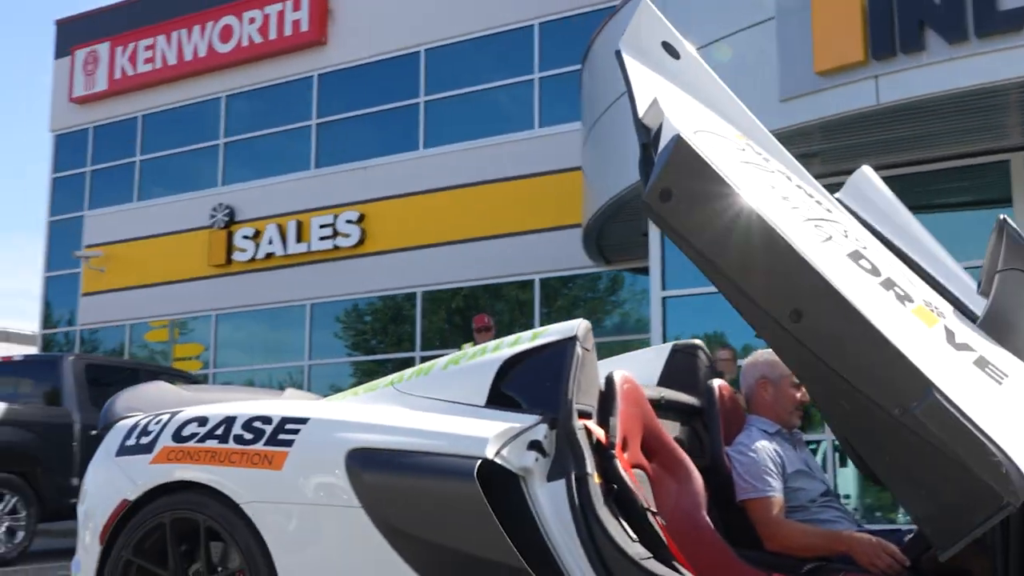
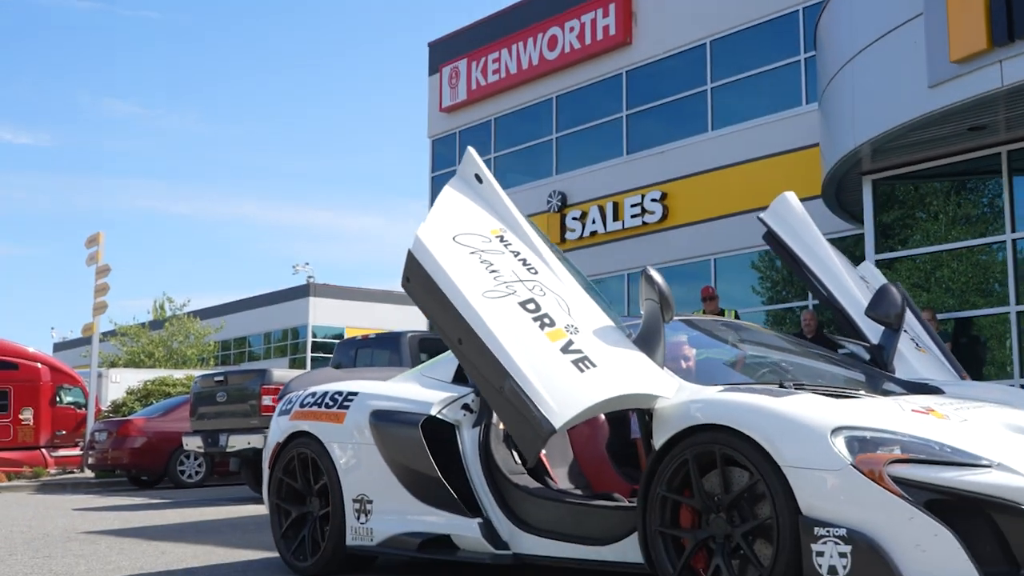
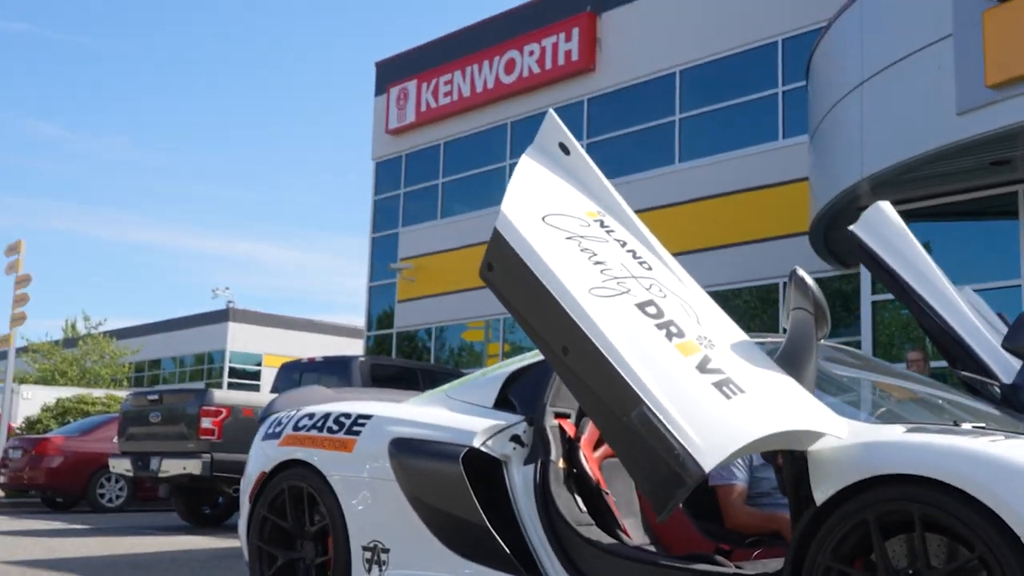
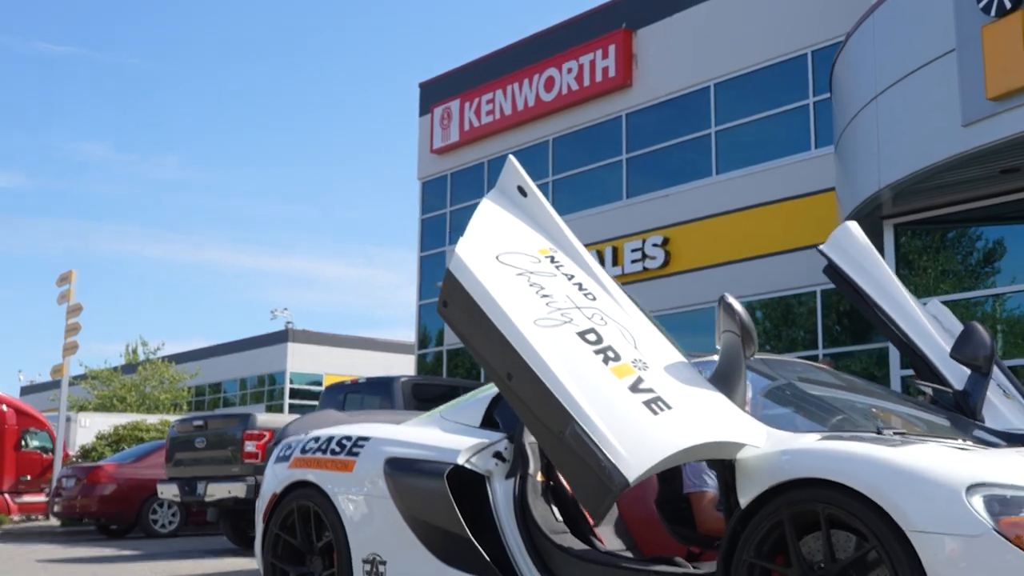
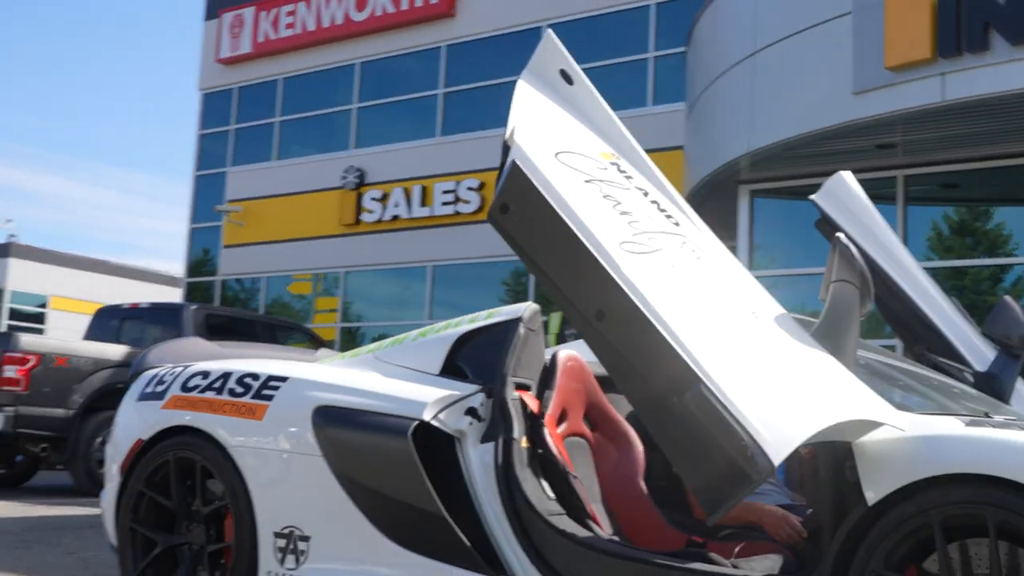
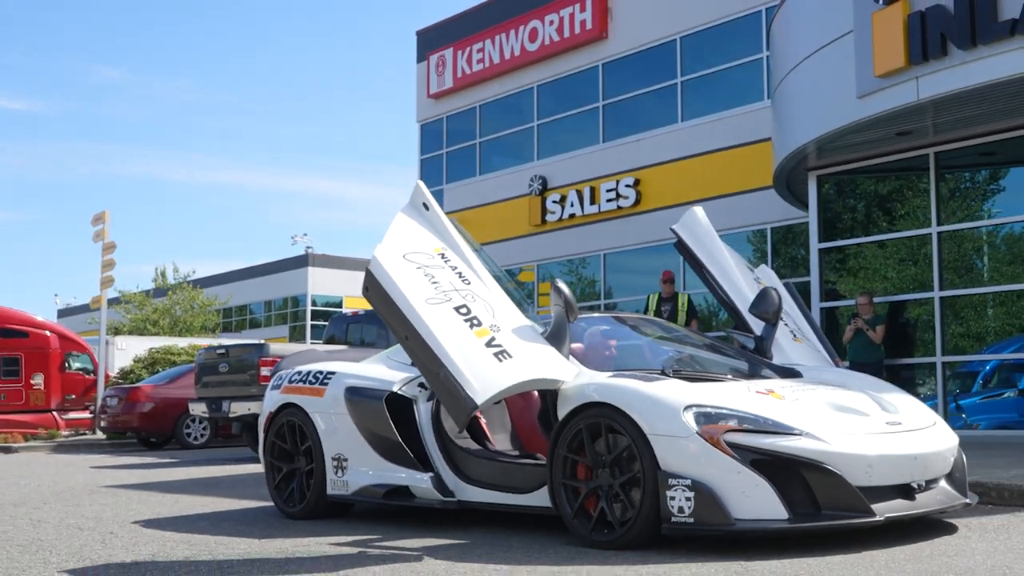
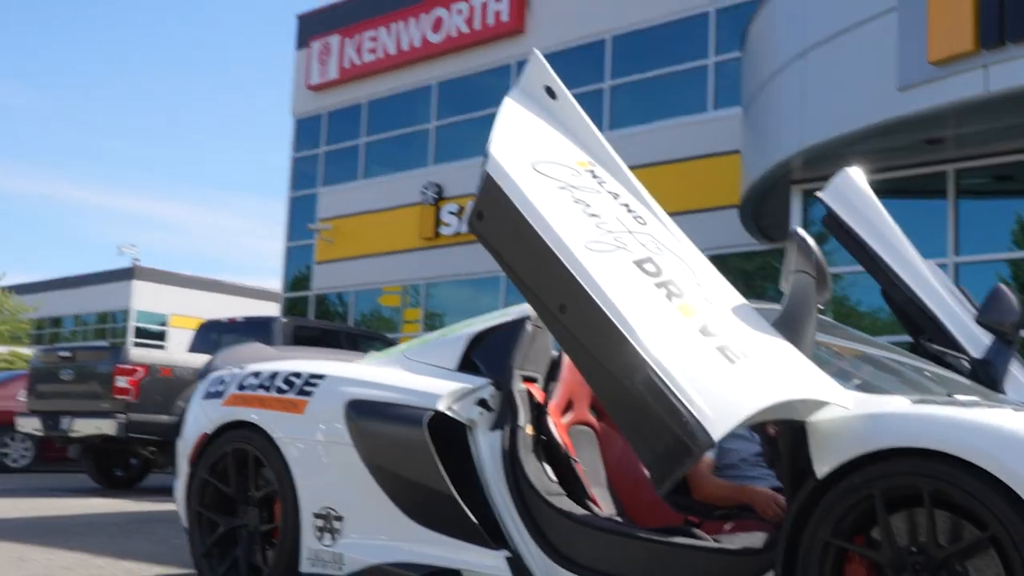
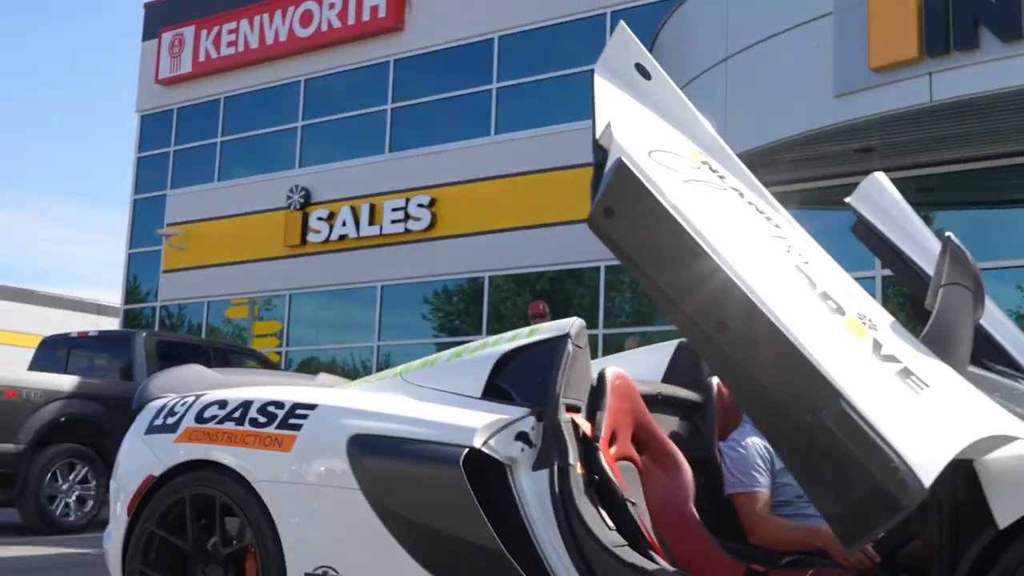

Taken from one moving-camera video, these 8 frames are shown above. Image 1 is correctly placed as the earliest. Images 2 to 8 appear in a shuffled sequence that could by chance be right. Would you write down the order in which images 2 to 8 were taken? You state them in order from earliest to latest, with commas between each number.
8, 5, 7, 3, 4, 2, 6
